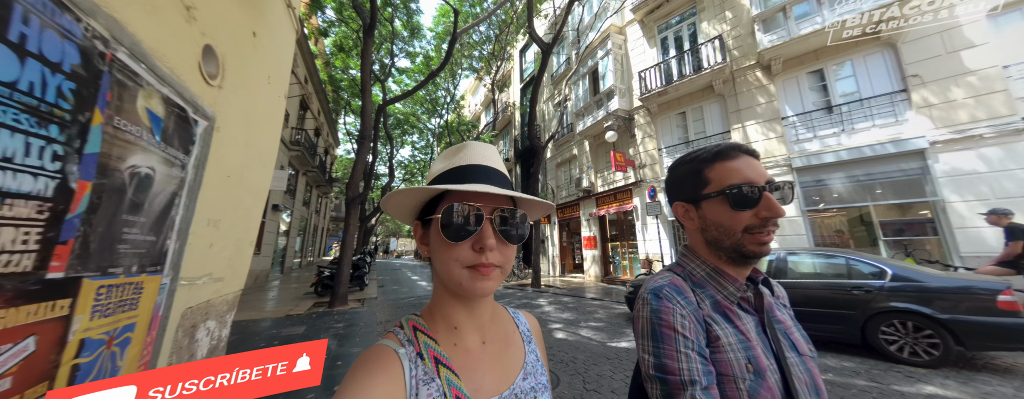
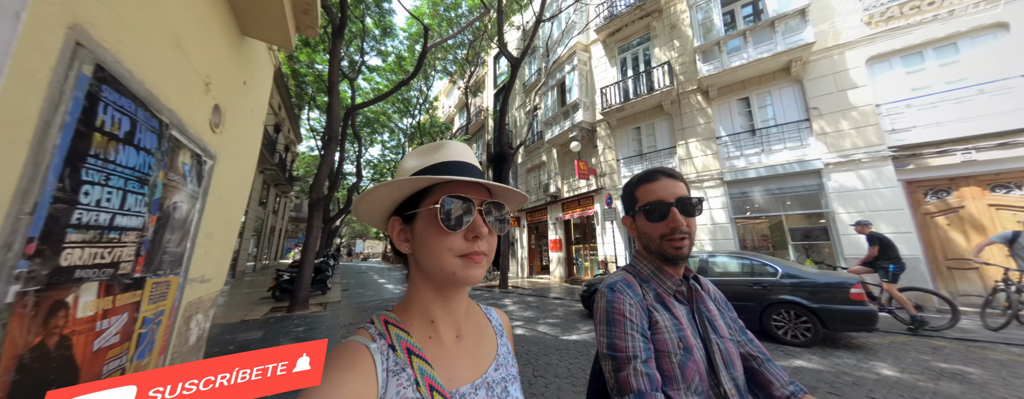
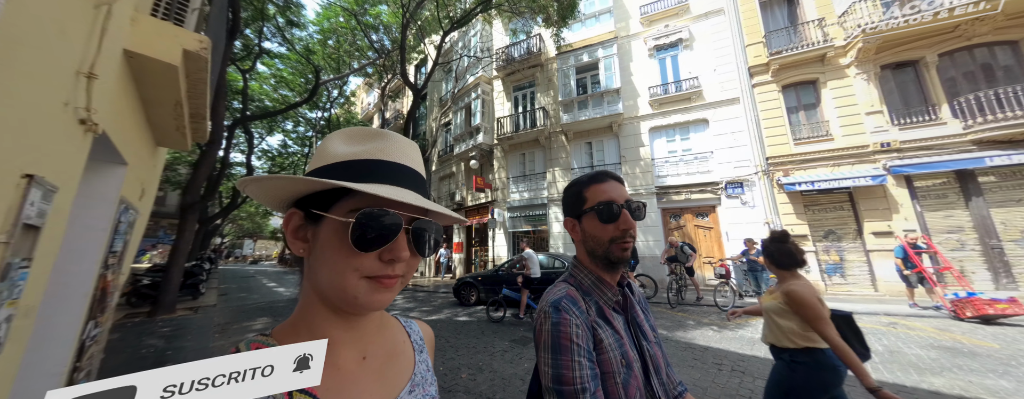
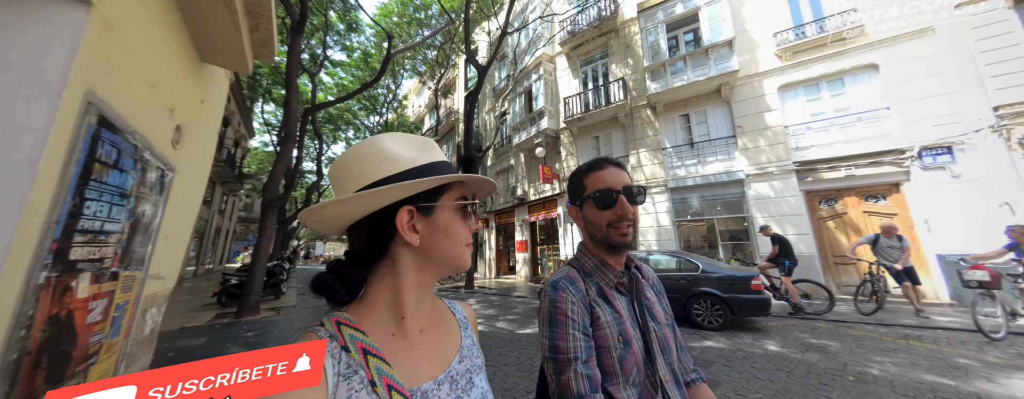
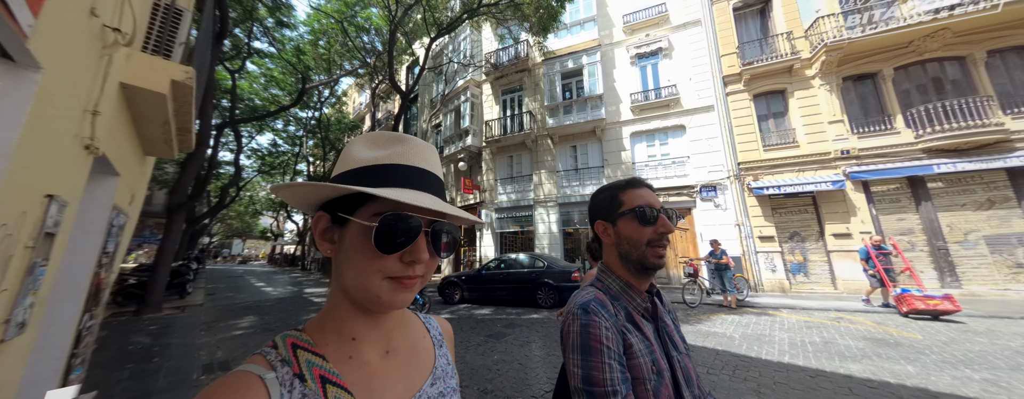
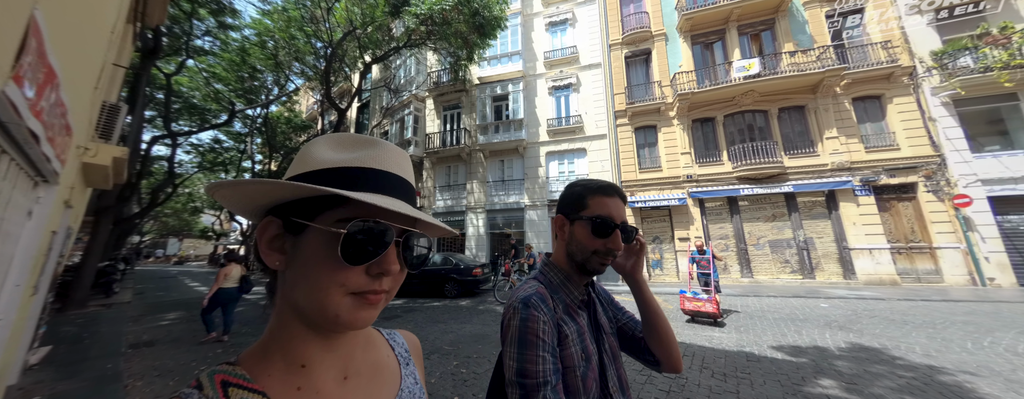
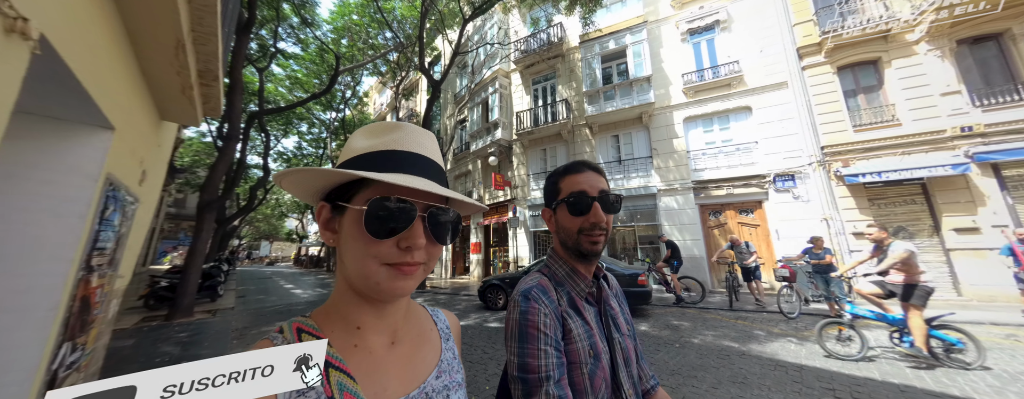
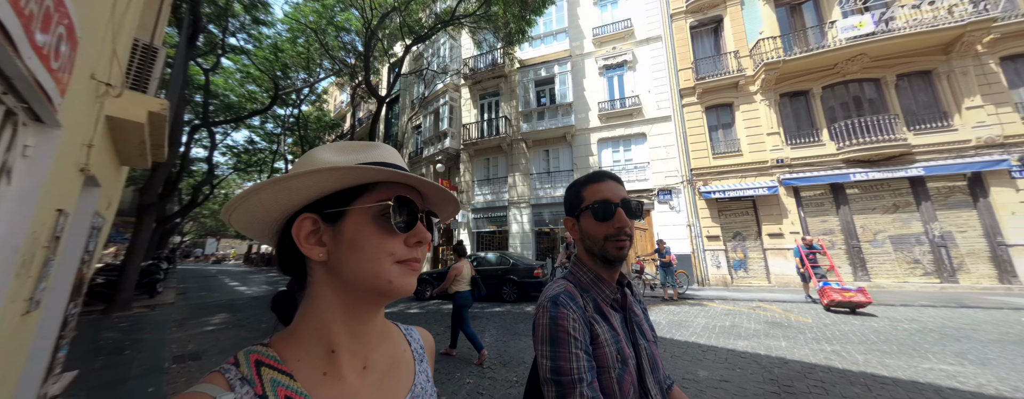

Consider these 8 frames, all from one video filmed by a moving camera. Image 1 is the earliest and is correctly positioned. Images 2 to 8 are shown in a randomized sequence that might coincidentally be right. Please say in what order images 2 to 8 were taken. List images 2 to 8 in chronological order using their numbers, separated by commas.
2, 4, 7, 3, 5, 8, 6
